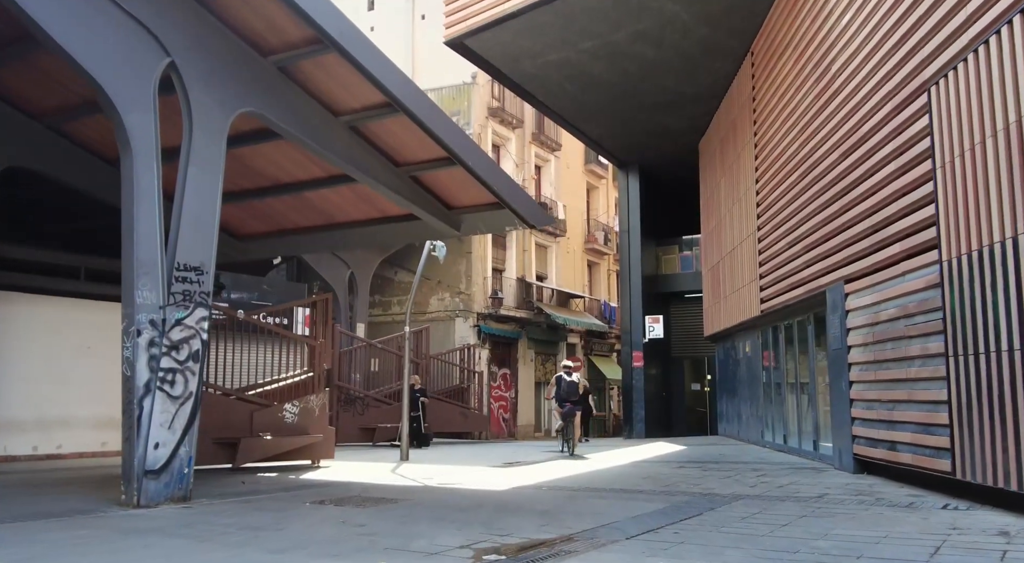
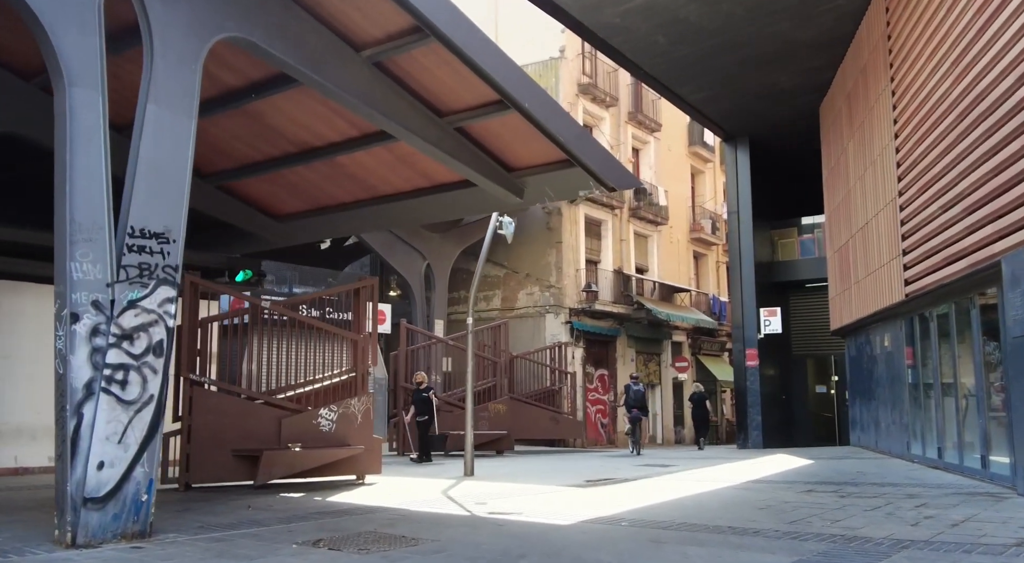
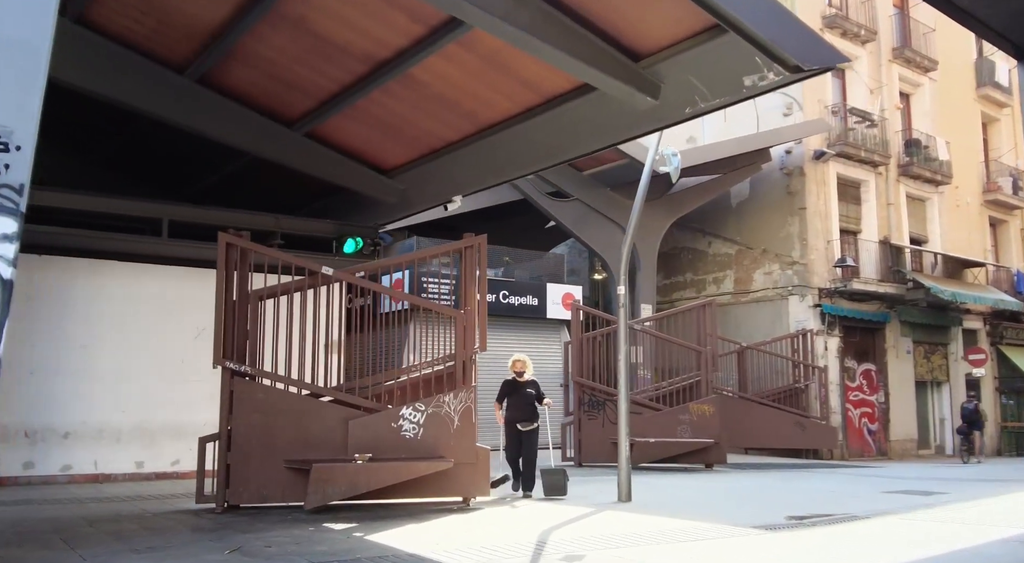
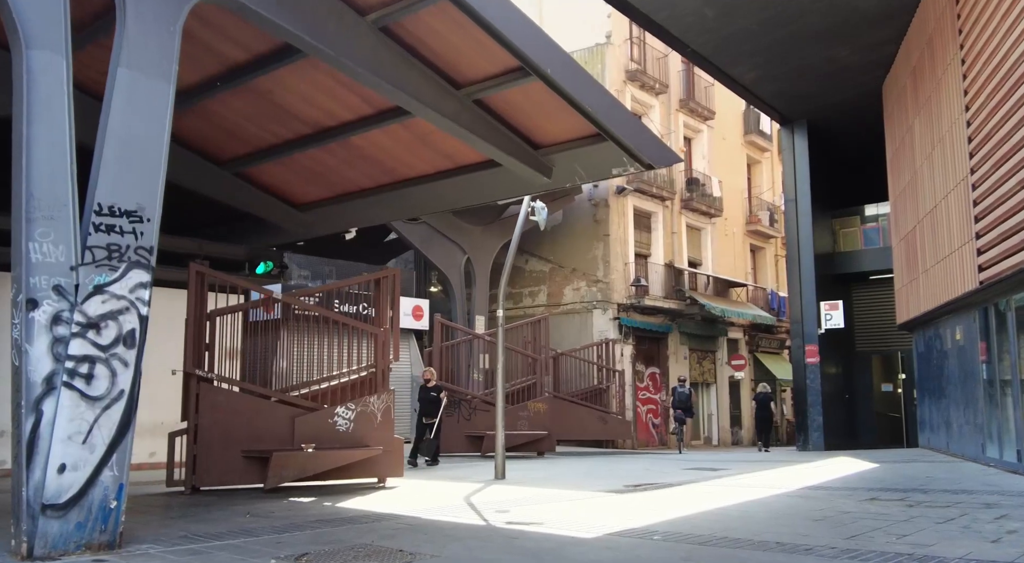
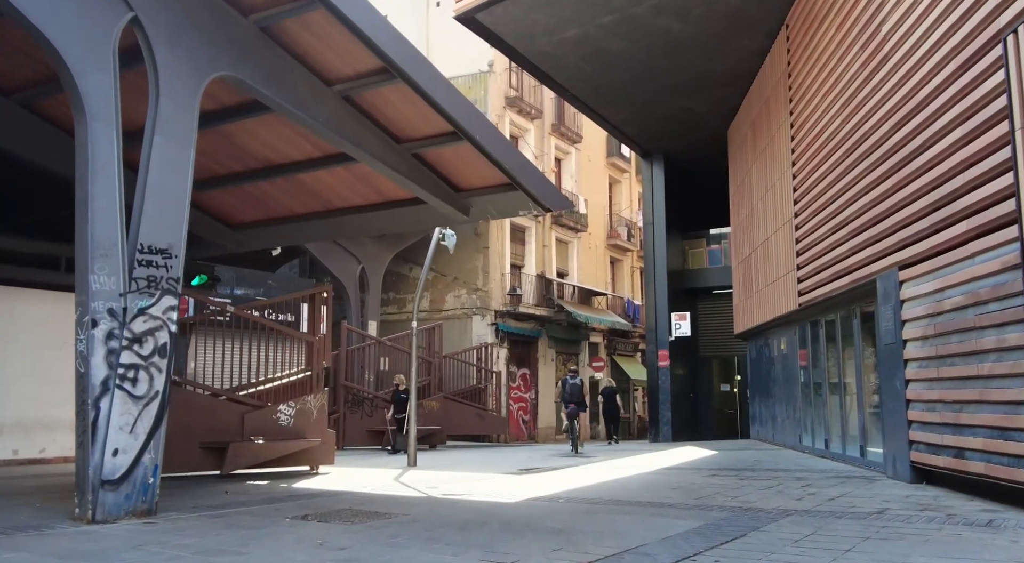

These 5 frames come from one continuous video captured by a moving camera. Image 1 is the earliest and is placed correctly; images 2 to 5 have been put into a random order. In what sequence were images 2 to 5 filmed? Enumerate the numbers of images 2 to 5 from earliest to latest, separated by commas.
5, 2, 4, 3
